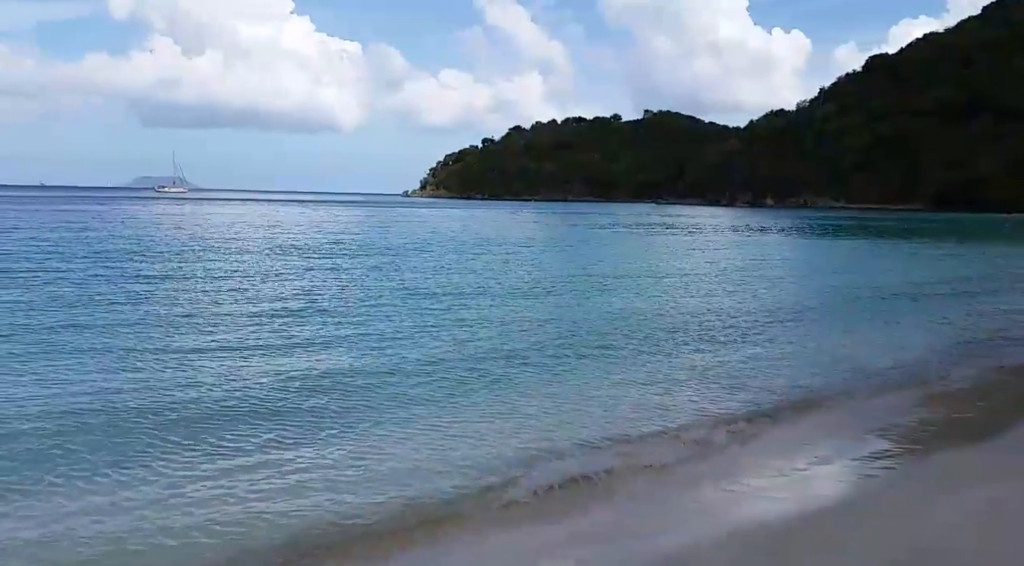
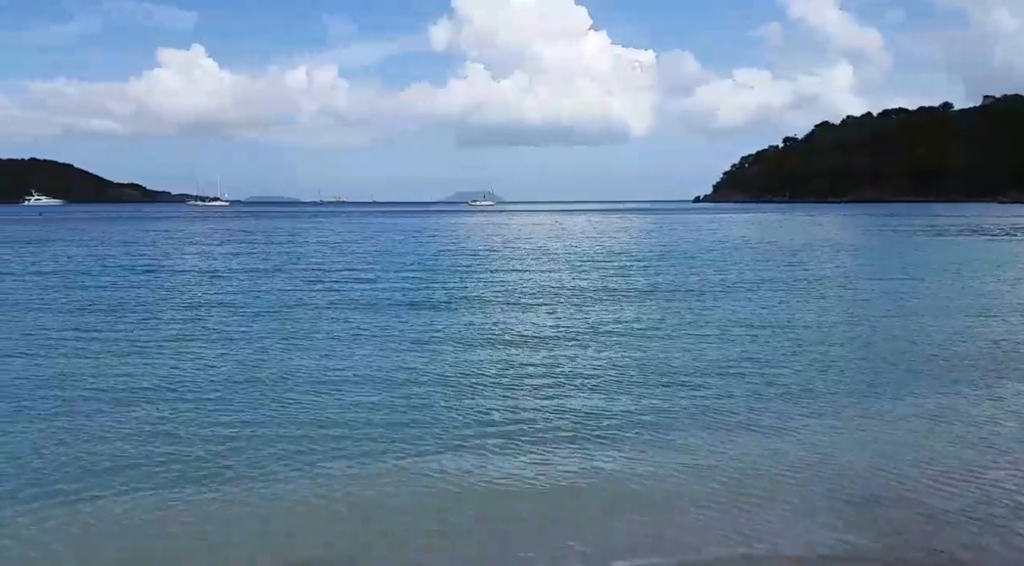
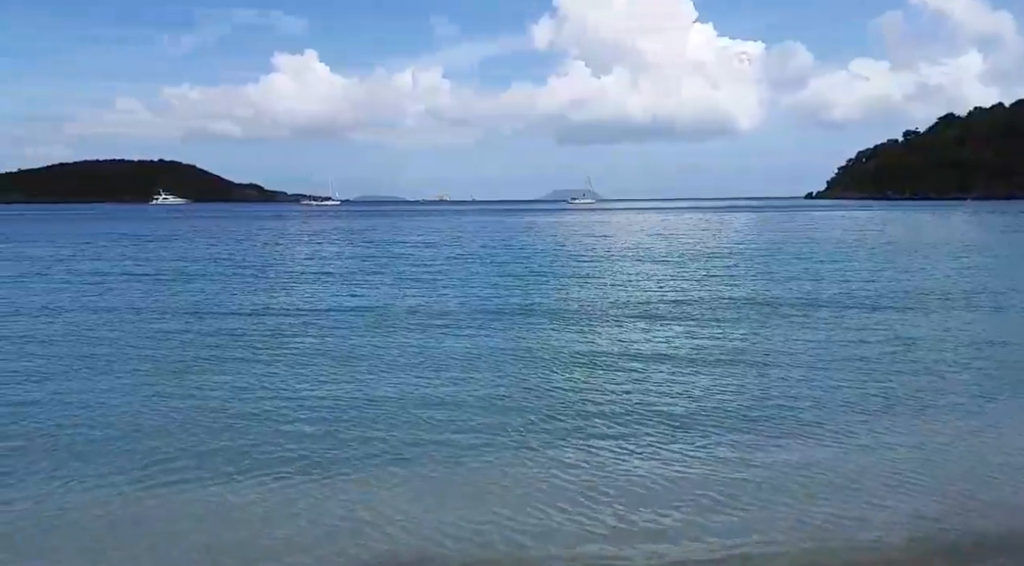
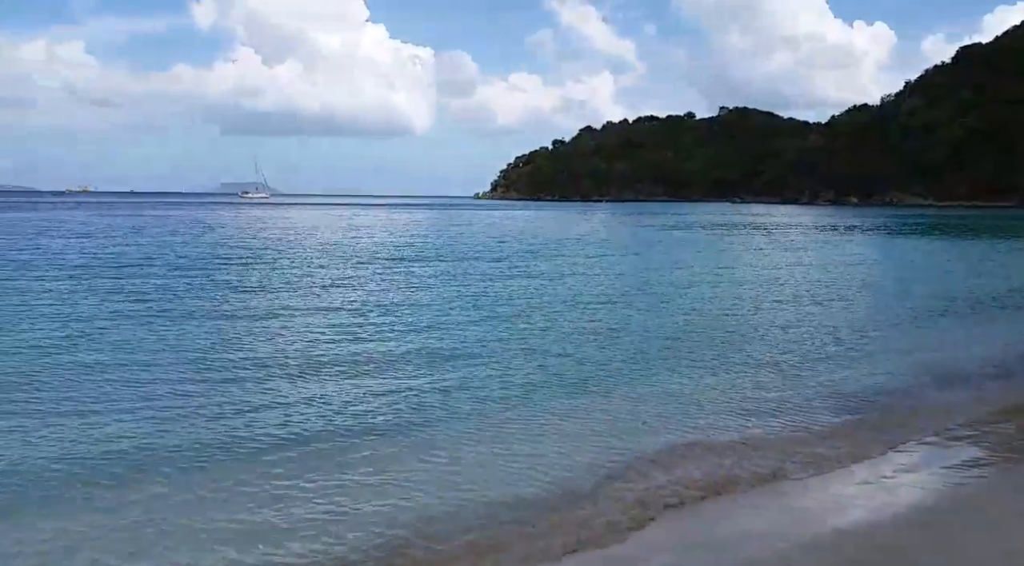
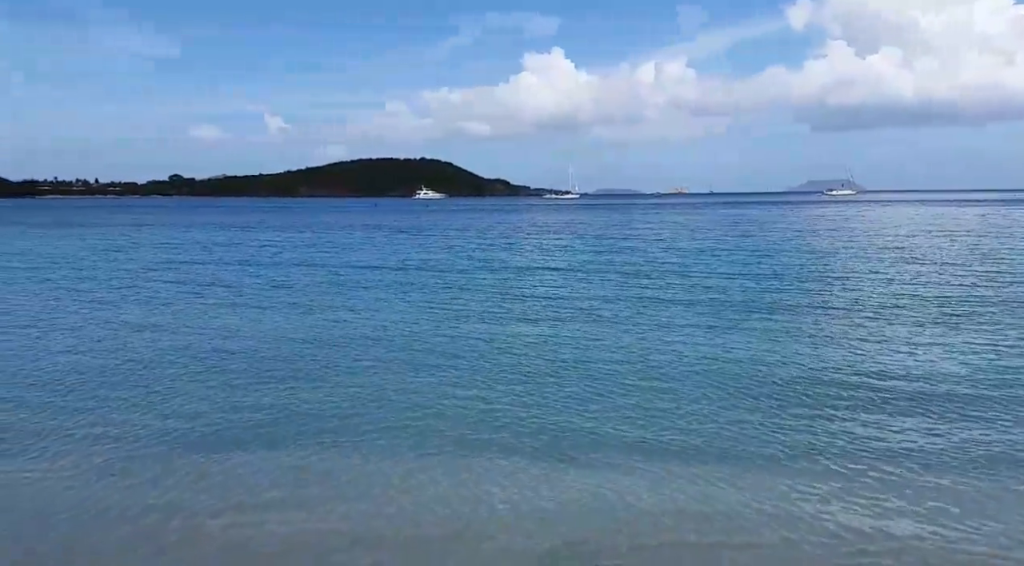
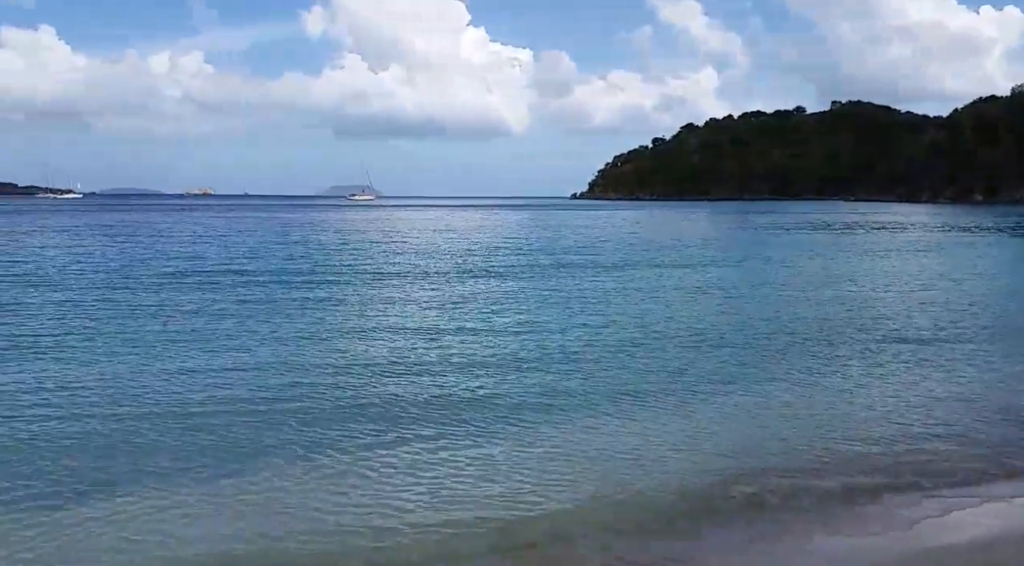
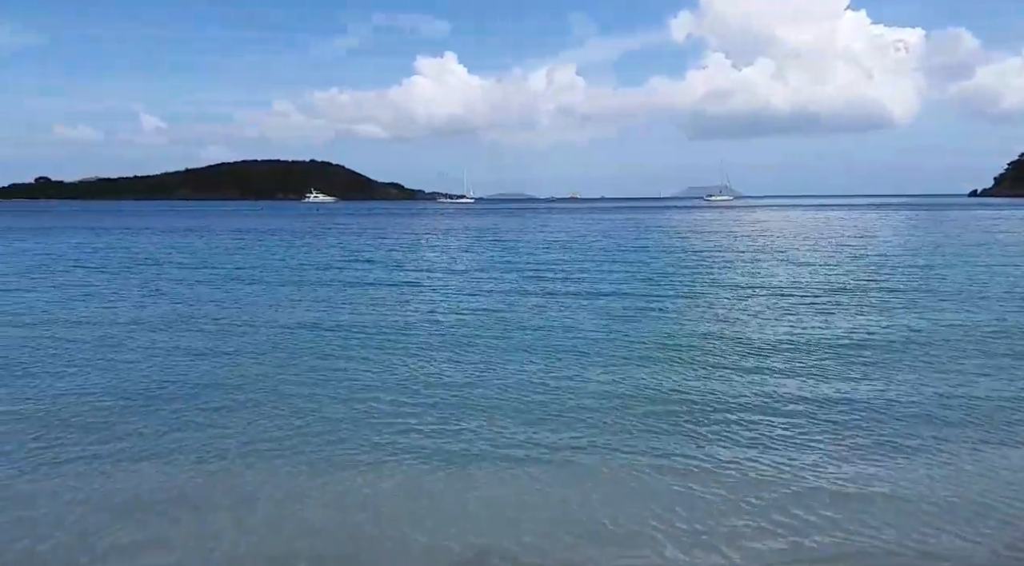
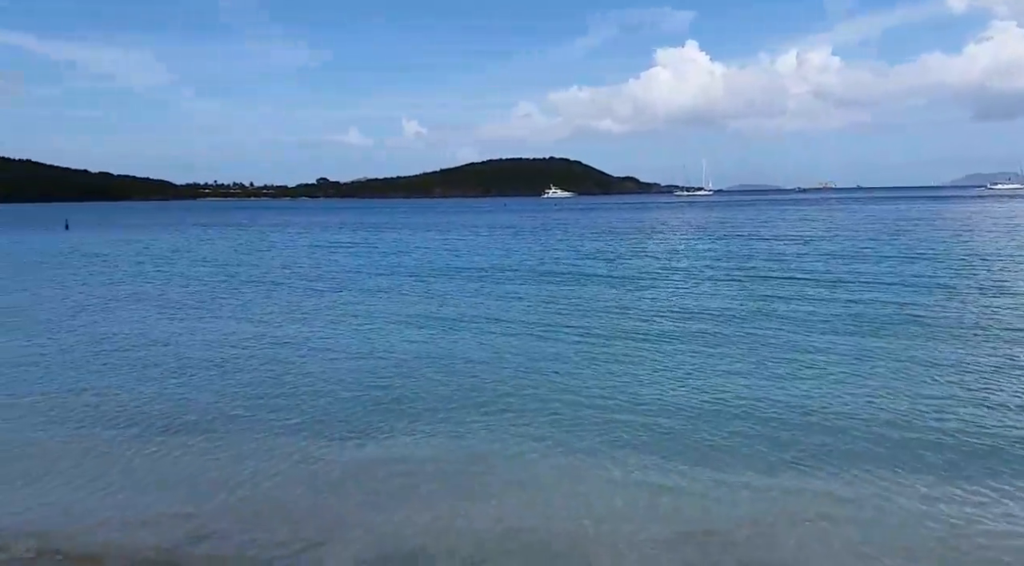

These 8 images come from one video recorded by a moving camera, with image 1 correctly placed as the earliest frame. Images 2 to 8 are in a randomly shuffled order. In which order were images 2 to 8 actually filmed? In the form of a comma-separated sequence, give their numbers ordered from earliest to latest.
4, 6, 2, 3, 7, 5, 8
